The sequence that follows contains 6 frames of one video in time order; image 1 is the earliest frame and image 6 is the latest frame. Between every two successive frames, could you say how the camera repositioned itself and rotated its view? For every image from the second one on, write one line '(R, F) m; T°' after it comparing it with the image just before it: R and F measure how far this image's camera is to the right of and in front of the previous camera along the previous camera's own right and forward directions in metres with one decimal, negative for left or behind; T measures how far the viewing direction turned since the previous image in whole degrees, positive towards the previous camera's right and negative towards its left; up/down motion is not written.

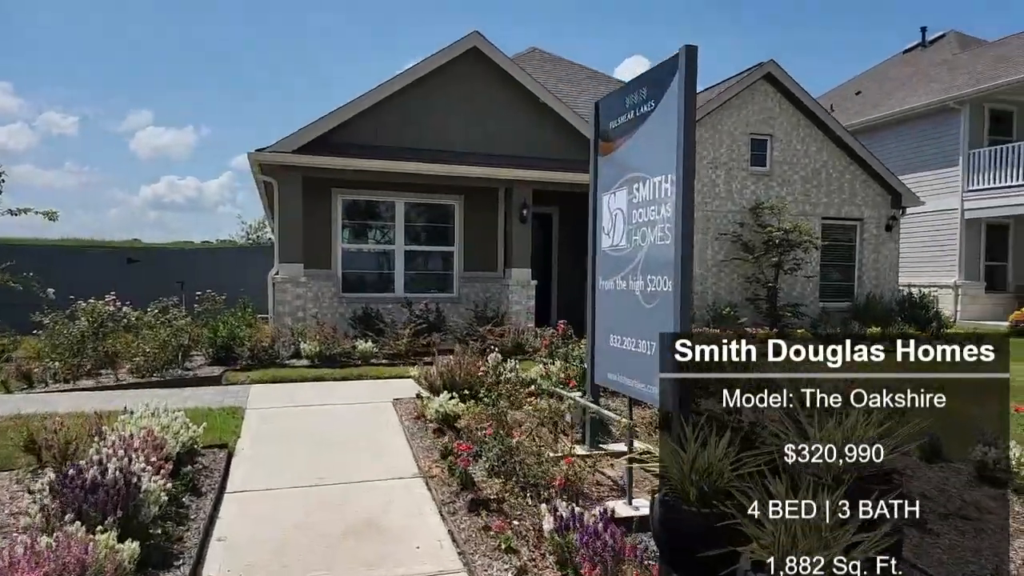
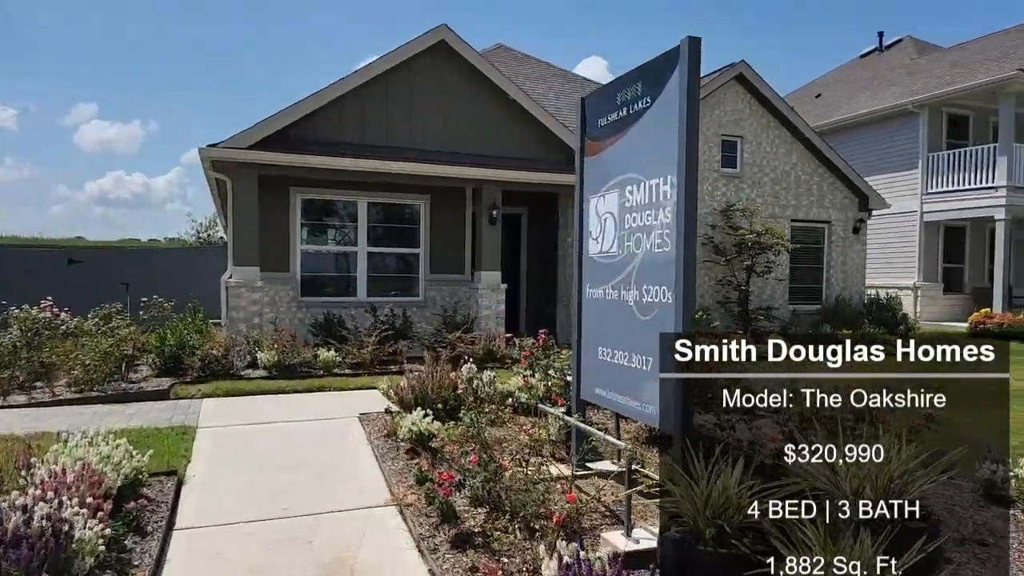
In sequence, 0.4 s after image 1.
(-0.2, +0.4) m; +3°
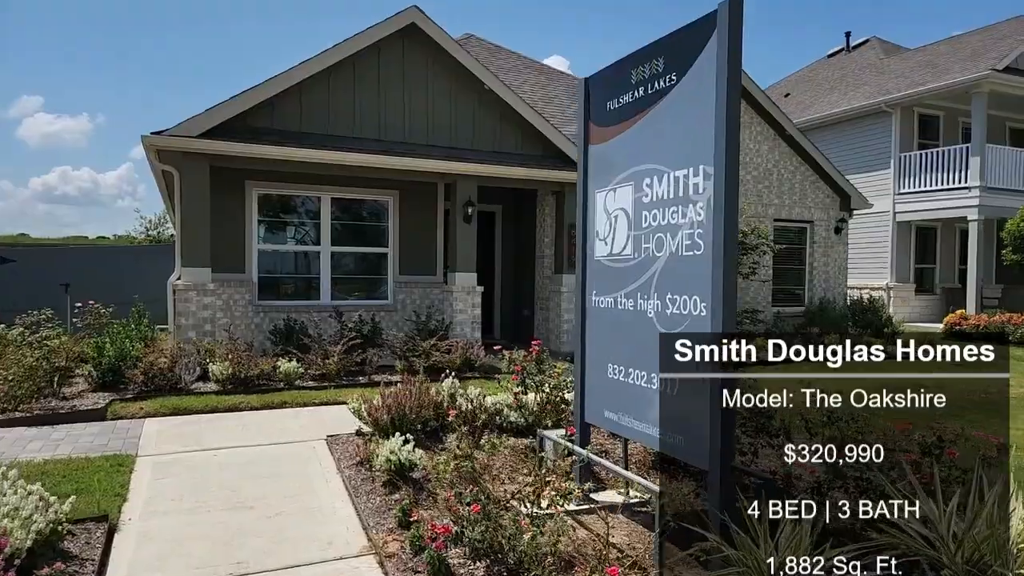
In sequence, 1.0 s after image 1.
(-0.2, +0.7) m; +3°
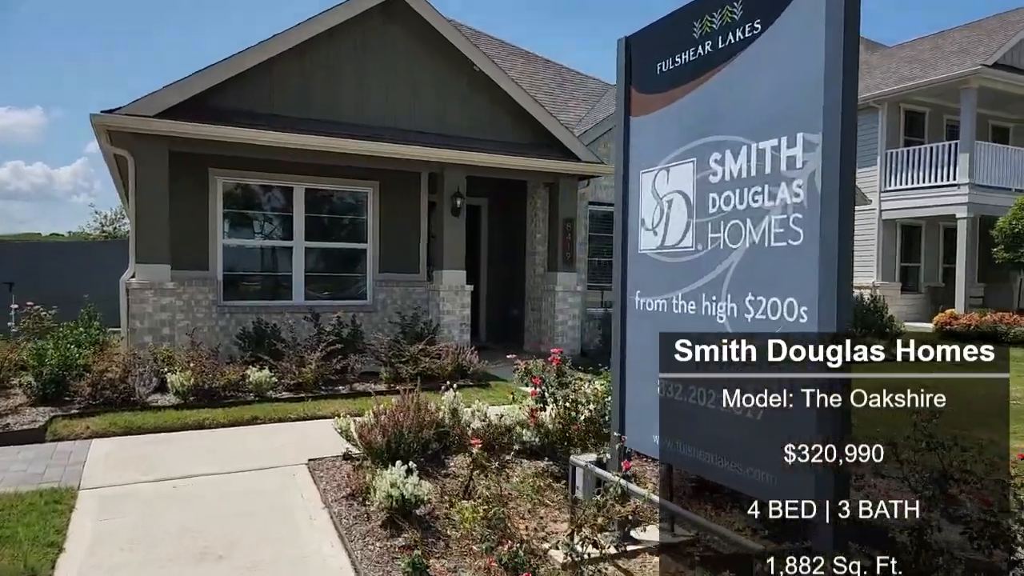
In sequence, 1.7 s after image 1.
(-0.4, +0.8) m; +3°
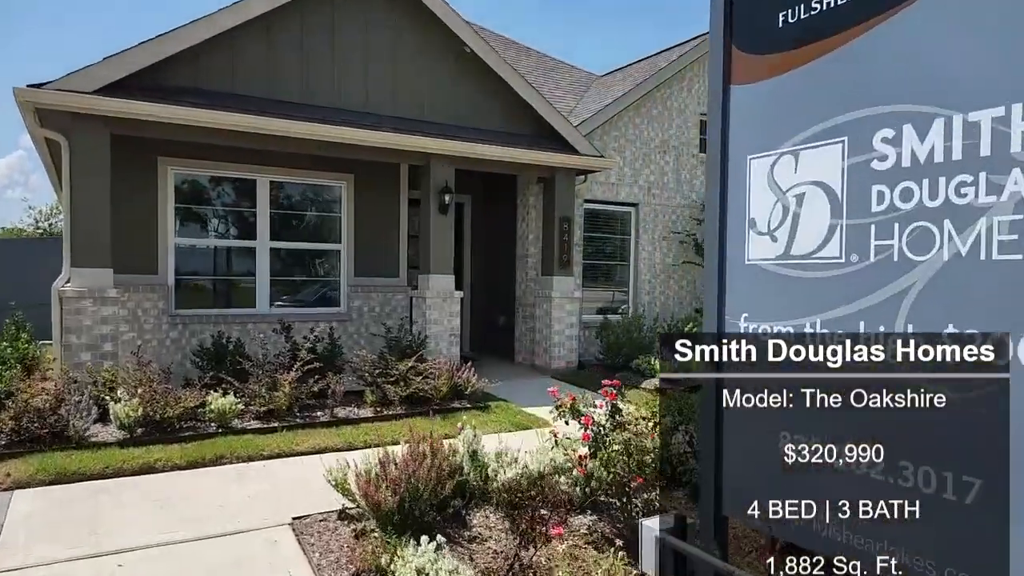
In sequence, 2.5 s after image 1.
(-0.5, +1.0) m; +4°
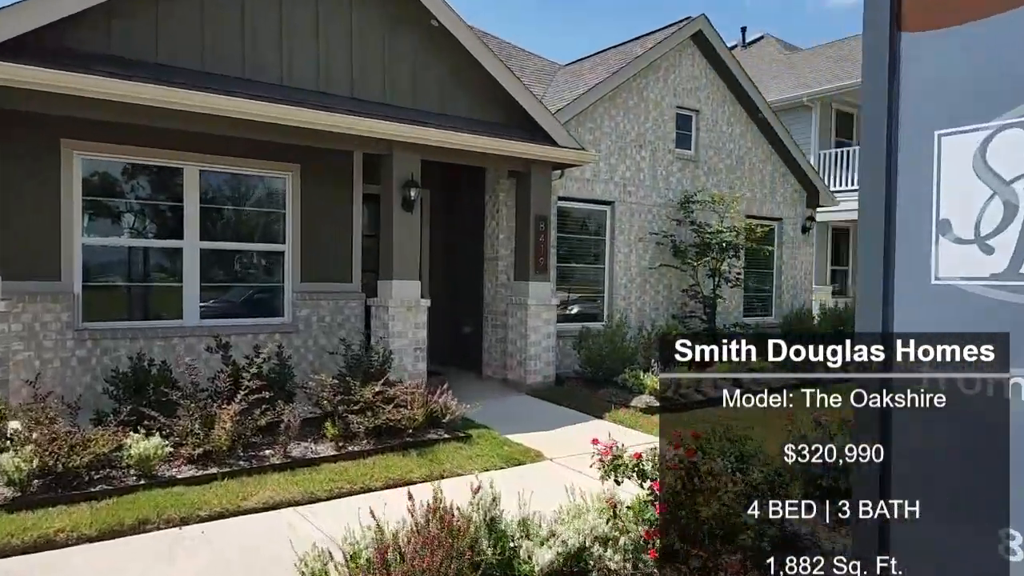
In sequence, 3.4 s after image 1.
(-0.5, +1.0) m; +6°
